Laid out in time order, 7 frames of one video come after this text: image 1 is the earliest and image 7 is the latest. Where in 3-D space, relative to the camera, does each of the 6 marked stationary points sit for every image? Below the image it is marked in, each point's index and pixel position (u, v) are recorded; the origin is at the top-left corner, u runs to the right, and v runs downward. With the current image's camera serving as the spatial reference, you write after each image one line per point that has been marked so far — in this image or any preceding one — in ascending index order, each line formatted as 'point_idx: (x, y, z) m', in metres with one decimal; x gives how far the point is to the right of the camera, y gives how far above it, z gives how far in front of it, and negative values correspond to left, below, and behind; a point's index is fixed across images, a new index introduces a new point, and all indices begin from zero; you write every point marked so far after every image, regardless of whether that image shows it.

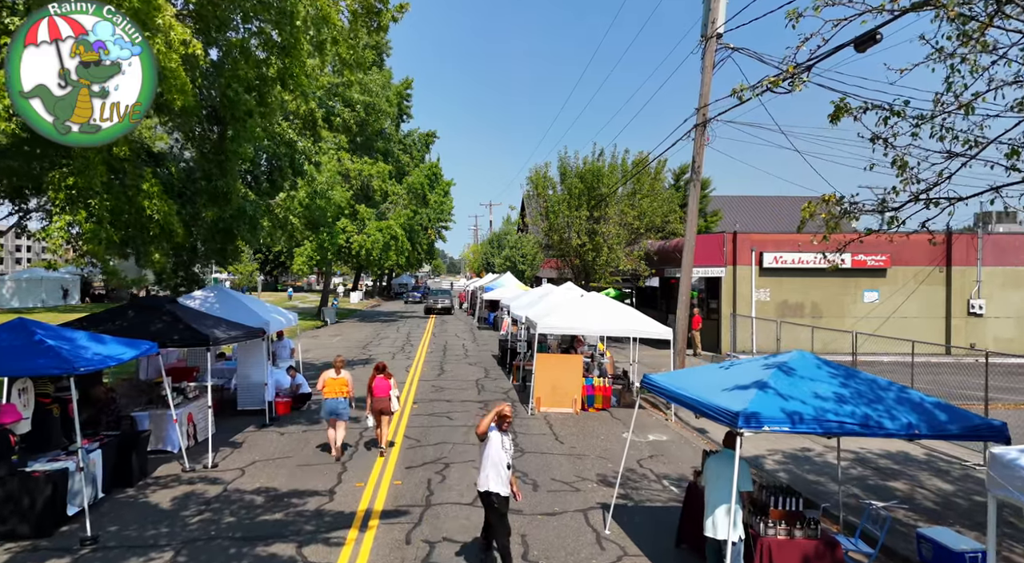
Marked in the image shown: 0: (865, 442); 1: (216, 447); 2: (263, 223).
0: (+6.2, -2.8, +10.9) m
1: (-5.0, -2.8, +10.3) m
2: (-5.5, +1.3, +13.5) m
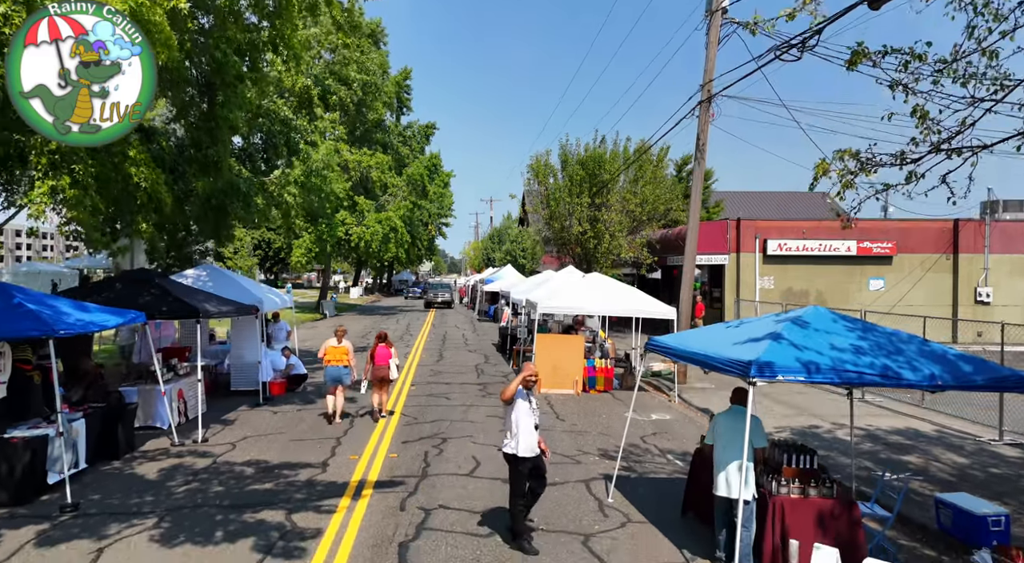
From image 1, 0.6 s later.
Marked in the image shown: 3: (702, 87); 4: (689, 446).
0: (+6.2, -2.4, +10.6) m
1: (-5.0, -2.3, +10.0) m
2: (-5.5, +1.7, +13.3) m
3: (+4.3, +4.4, +13.8) m
4: (+2.7, -2.5, +9.3) m
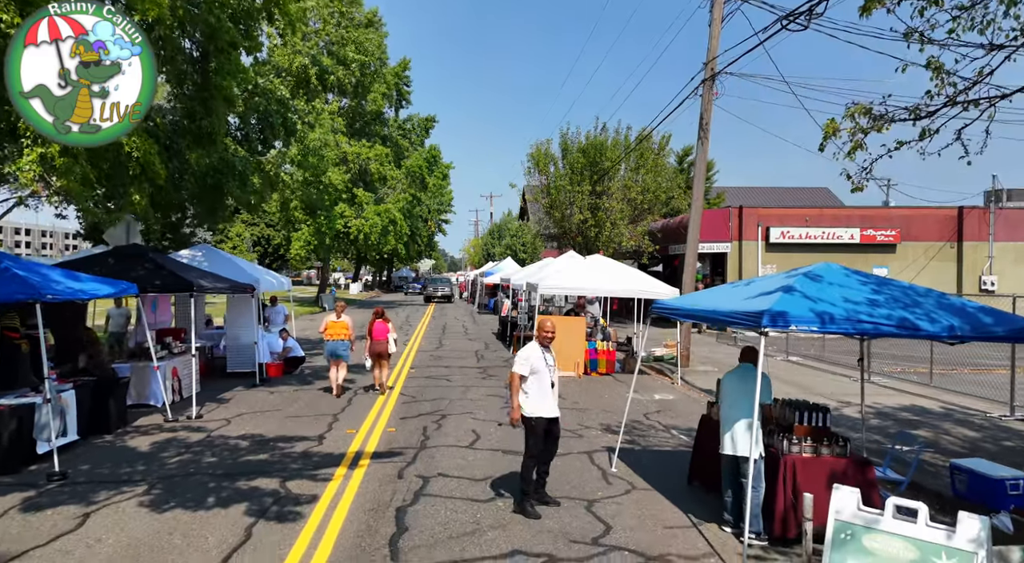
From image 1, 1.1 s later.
0: (+6.2, -2.0, +10.4) m
1: (-4.9, -1.9, +9.8) m
2: (-5.5, +2.1, +13.1) m
3: (+4.3, +4.8, +13.6) m
4: (+2.7, -2.1, +9.1) m
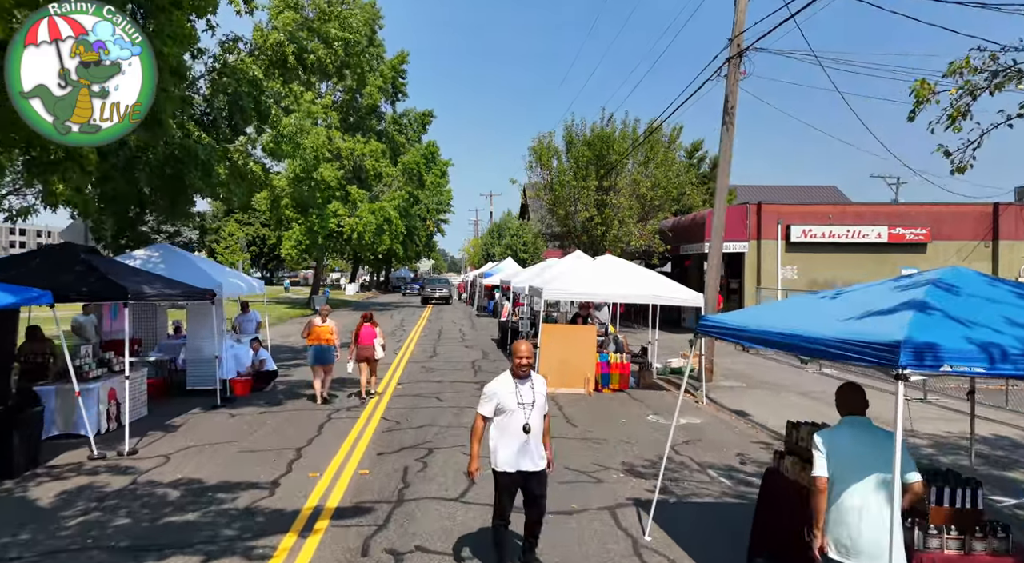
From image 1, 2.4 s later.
0: (+6.3, -2.0, +8.8) m
1: (-4.9, -2.0, +8.3) m
2: (-5.4, +2.1, +11.5) m
3: (+4.3, +4.7, +12.0) m
4: (+2.7, -2.2, +7.5) m
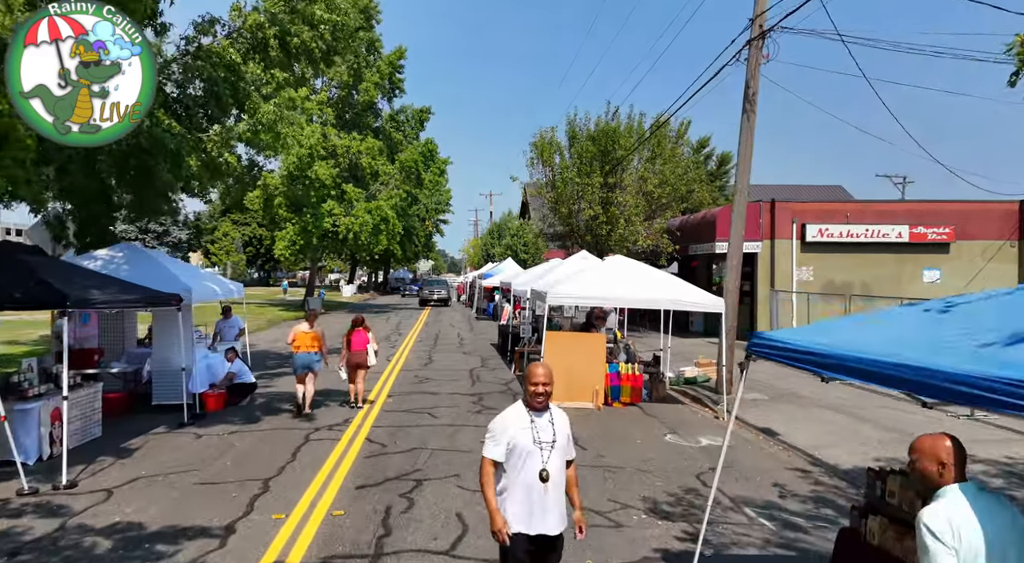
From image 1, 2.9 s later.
0: (+6.3, -2.1, +7.8) m
1: (-4.9, -2.0, +7.2) m
2: (-5.4, +2.0, +10.4) m
3: (+4.3, +4.6, +11.0) m
4: (+2.7, -2.2, +6.5) m
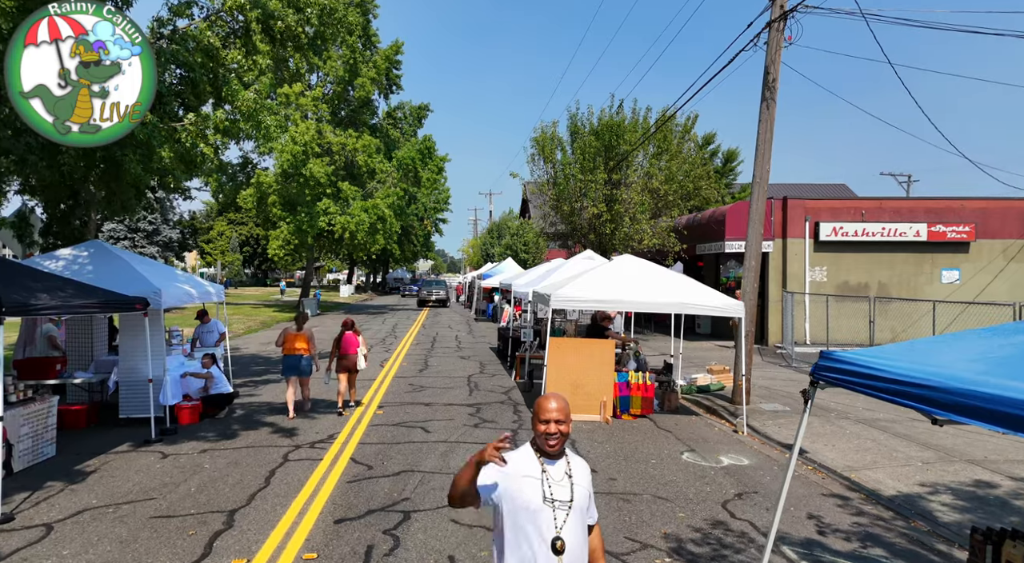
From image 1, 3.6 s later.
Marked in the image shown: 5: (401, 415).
0: (+6.3, -2.1, +7.0) m
1: (-4.9, -2.1, +6.4) m
2: (-5.4, +2.0, +9.6) m
3: (+4.3, +4.6, +10.2) m
4: (+2.7, -2.2, +5.7) m
5: (-1.7, -2.1, +9.7) m
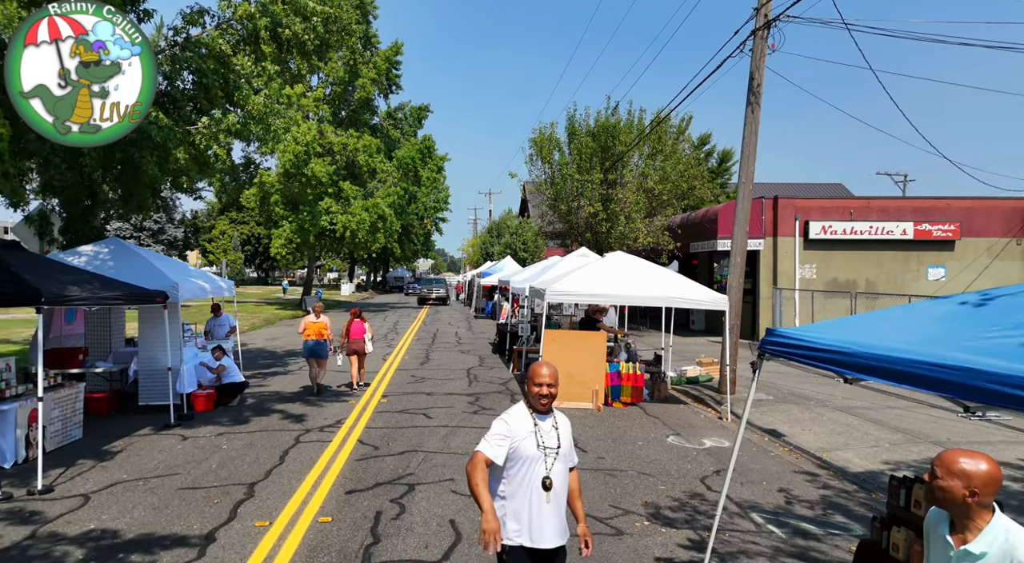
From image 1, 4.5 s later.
0: (+6.2, -2.0, +7.5) m
1: (-5.0, -2.0, +6.9) m
2: (-5.5, +2.1, +10.2) m
3: (+4.3, +4.7, +10.7) m
4: (+2.7, -2.2, +6.2) m
5: (-1.8, -2.0, +10.2) m
